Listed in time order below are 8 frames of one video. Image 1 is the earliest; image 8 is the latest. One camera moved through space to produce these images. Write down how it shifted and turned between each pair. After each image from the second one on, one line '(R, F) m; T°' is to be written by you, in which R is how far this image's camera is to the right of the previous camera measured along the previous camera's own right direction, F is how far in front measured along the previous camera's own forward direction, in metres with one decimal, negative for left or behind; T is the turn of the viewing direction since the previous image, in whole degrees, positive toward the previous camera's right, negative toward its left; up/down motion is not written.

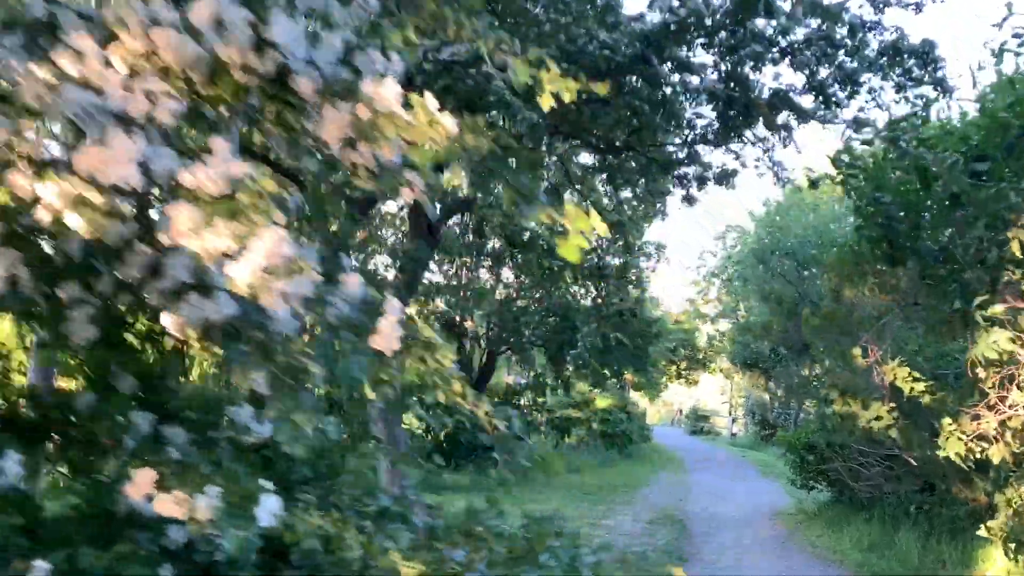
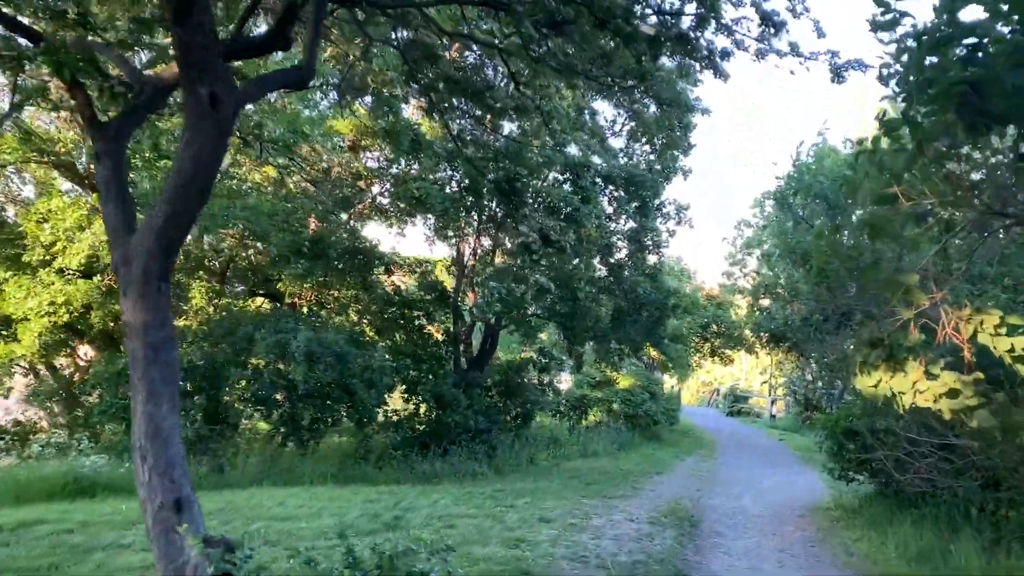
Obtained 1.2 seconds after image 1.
(+0.7, +1.6) m; -3°
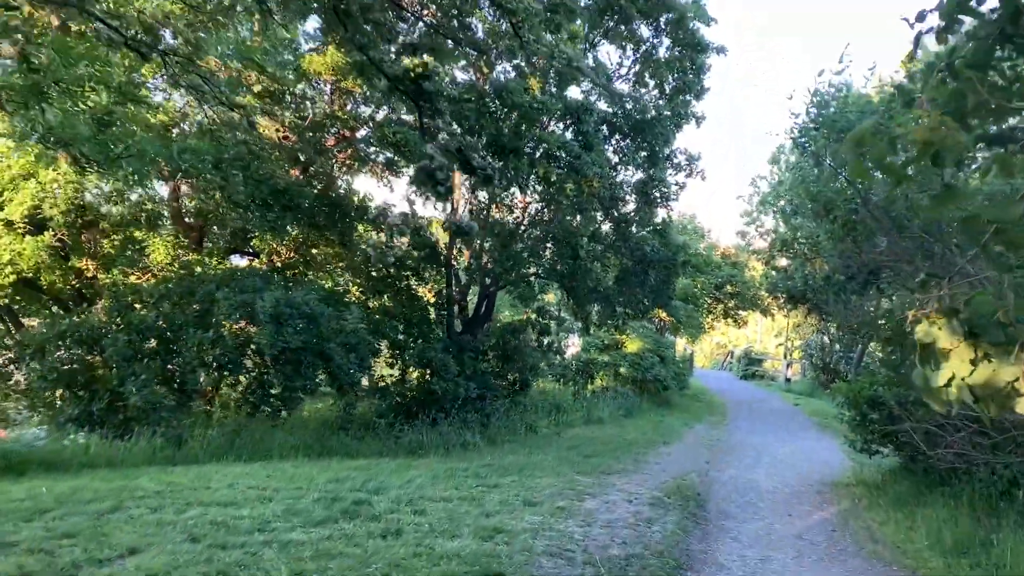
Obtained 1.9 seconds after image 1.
(+0.3, +1.0) m; -1°
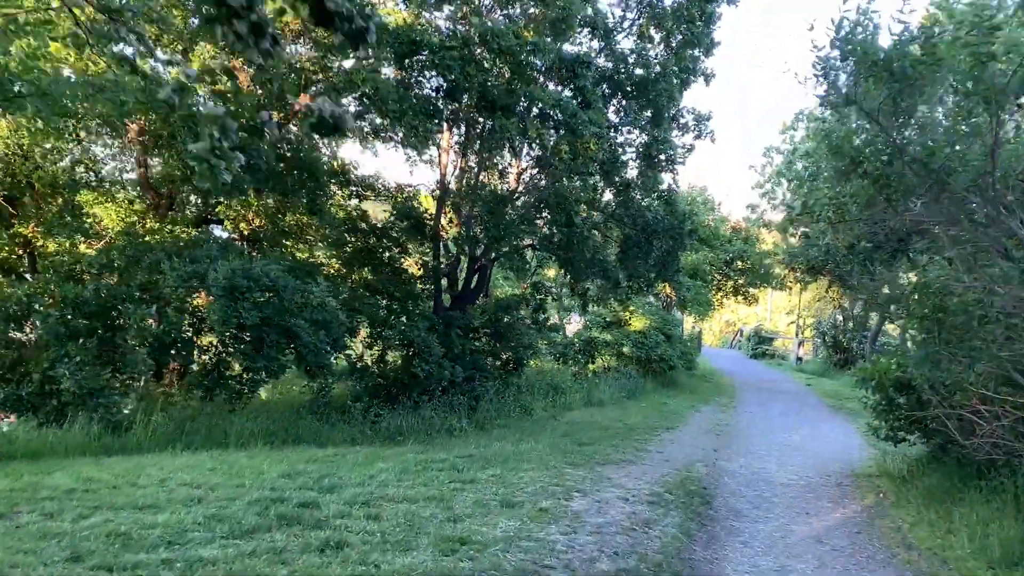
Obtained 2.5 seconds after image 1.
(+0.2, +1.0) m; -1°
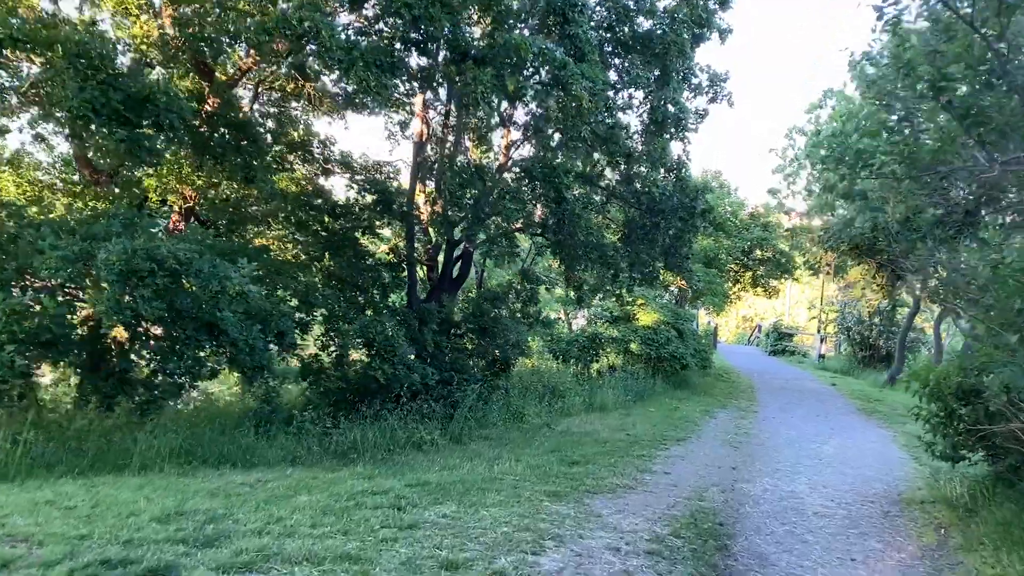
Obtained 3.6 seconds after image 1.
(+0.4, +1.6) m; -1°
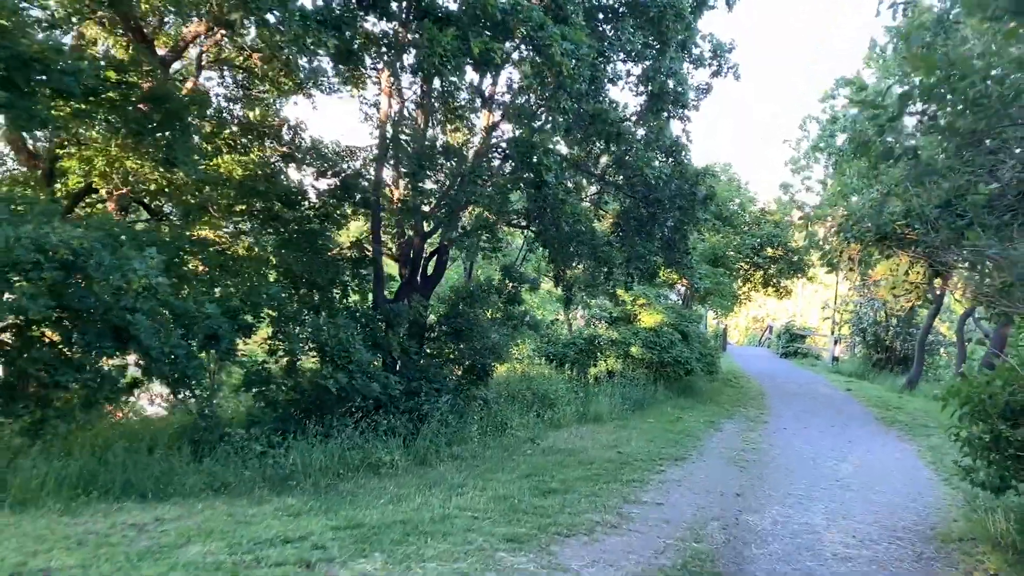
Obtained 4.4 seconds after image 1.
(+0.4, +1.2) m; -1°
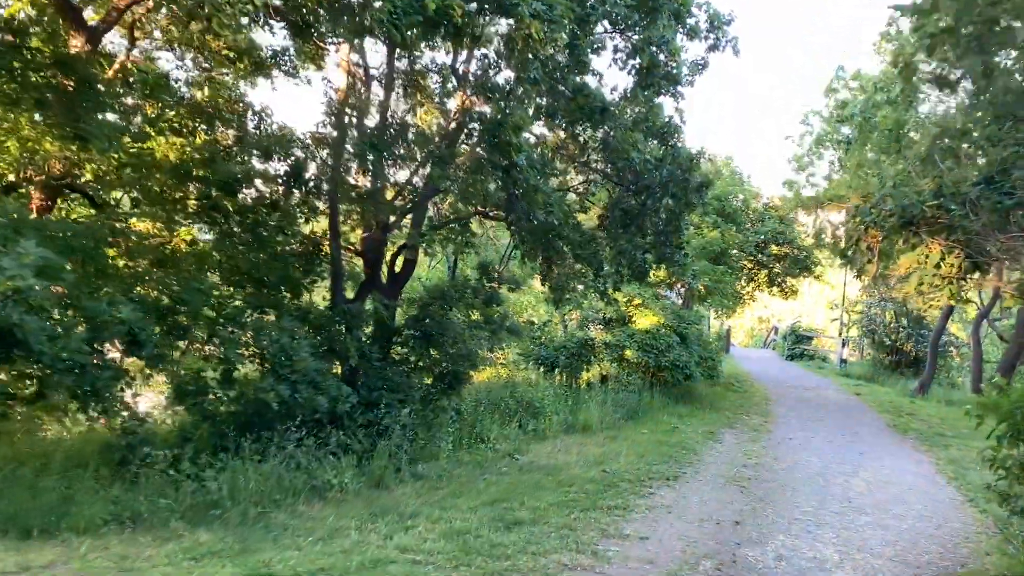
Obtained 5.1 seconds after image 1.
(+0.3, +1.0) m; 0°
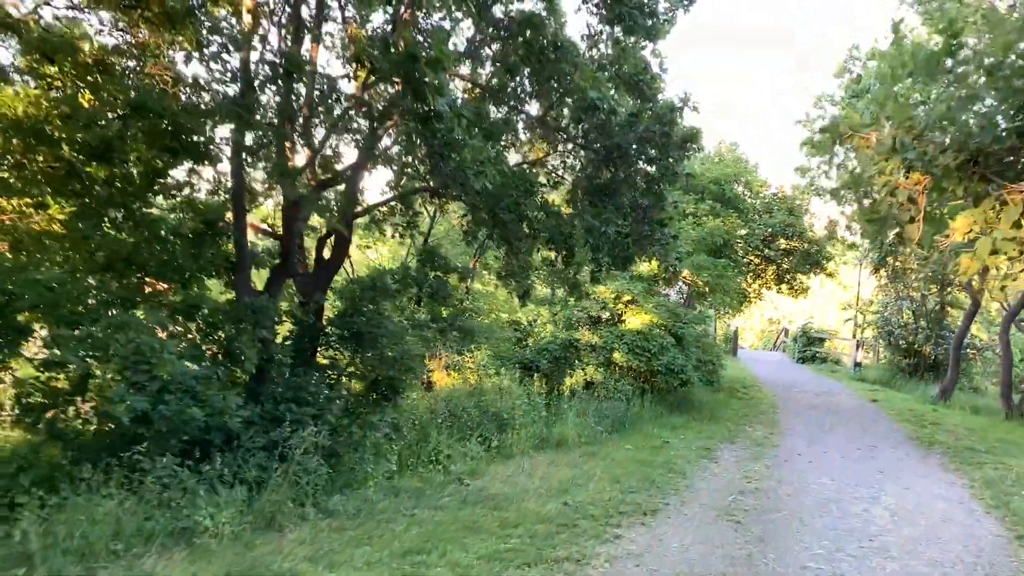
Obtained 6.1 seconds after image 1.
(+0.5, +1.5) m; -1°
